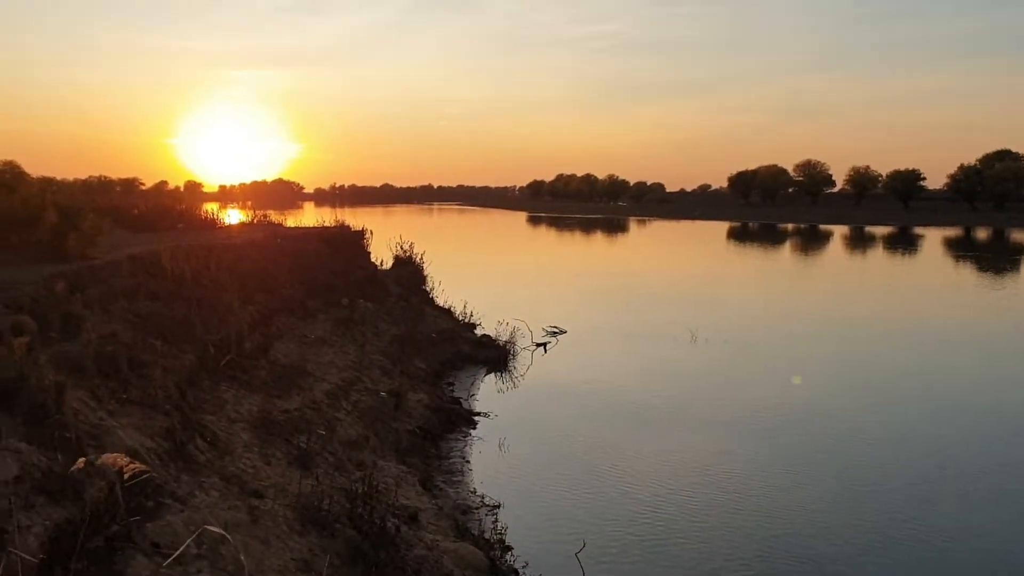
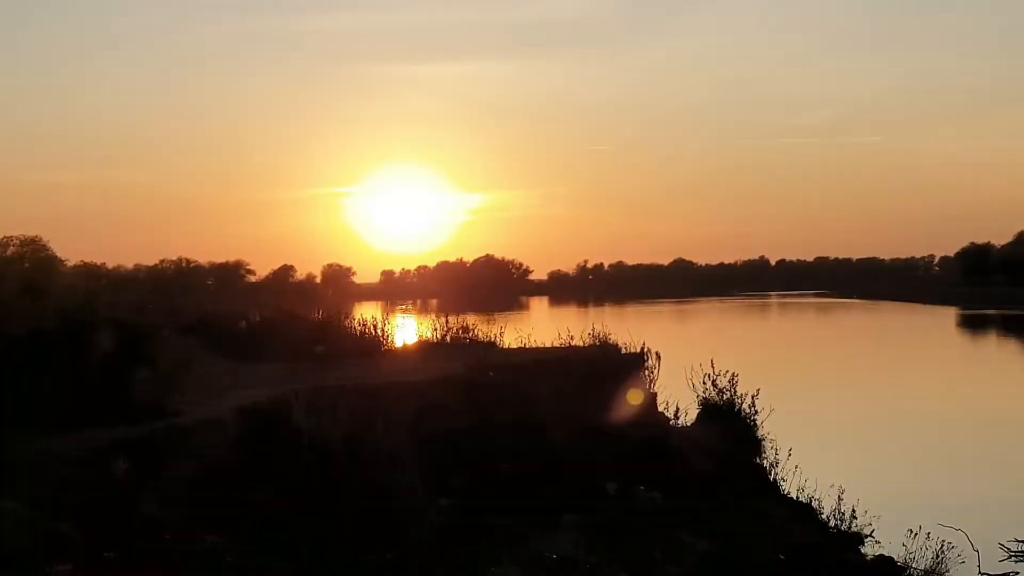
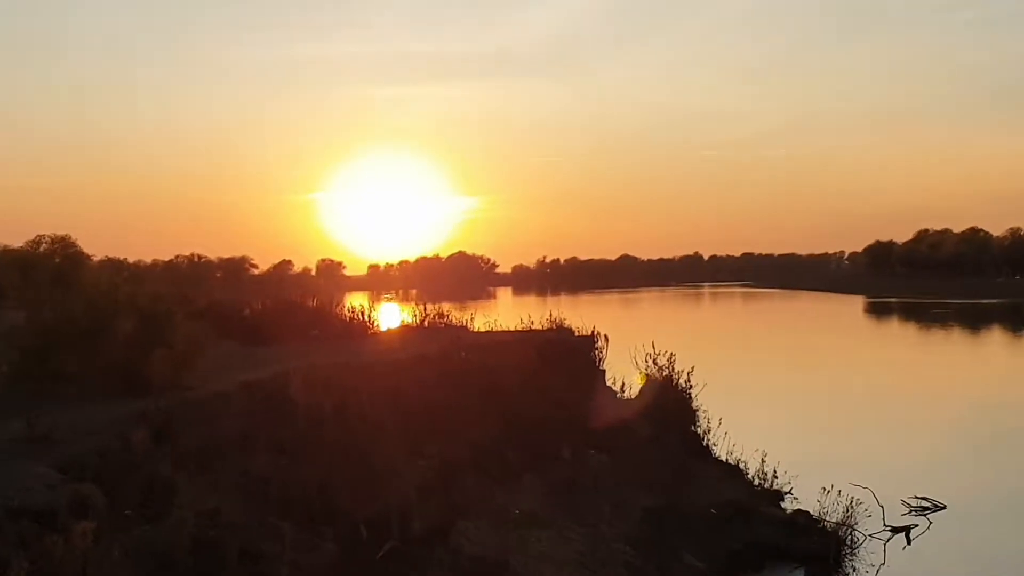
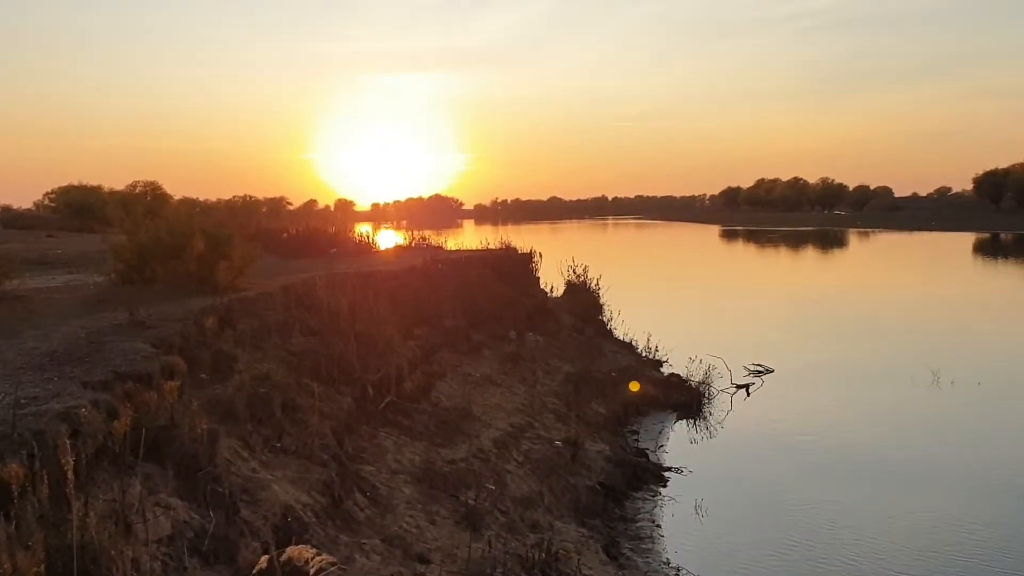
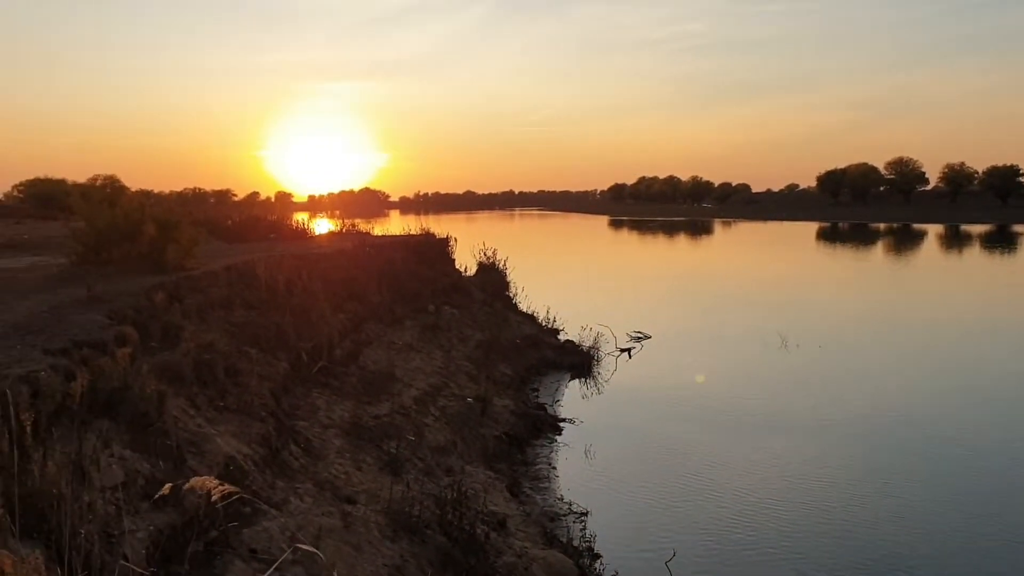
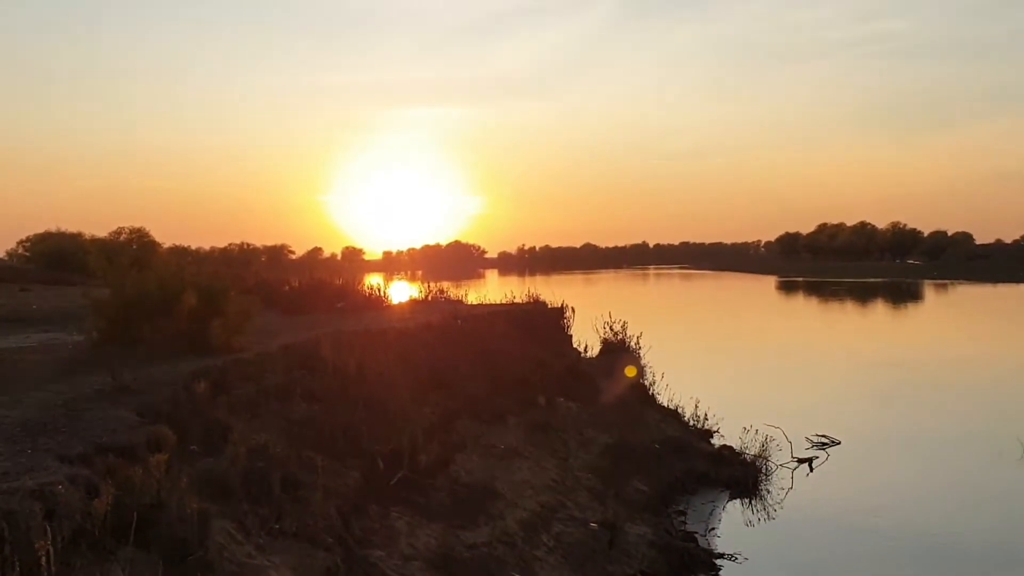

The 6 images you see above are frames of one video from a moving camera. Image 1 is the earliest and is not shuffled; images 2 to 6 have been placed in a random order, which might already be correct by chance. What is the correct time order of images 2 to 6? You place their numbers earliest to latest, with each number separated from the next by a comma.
5, 4, 6, 3, 2
